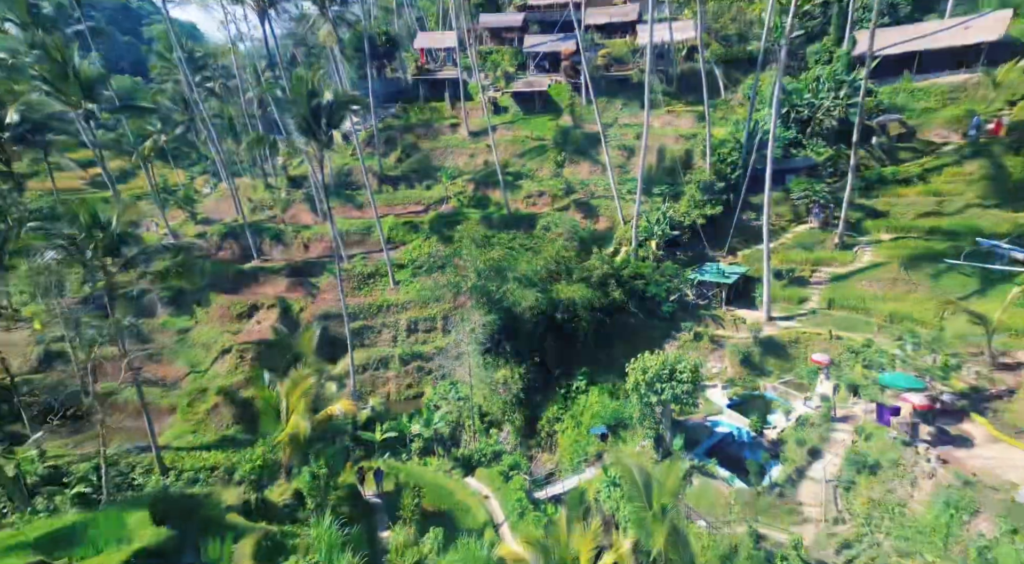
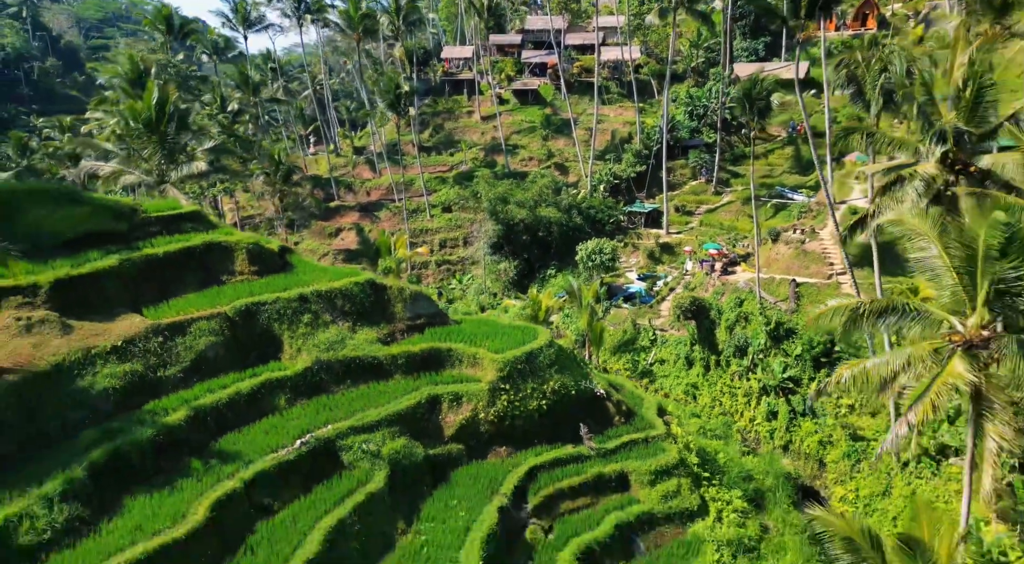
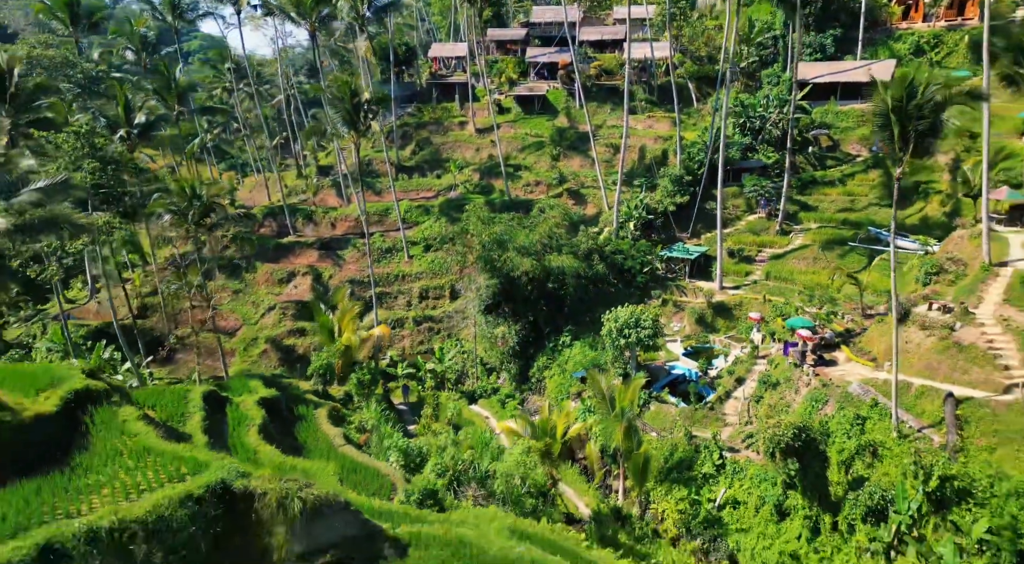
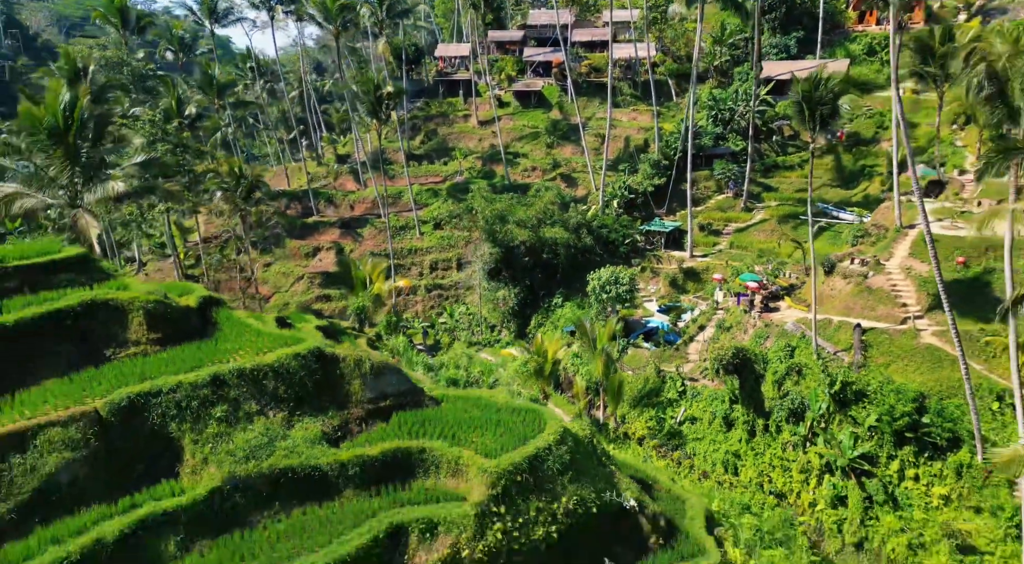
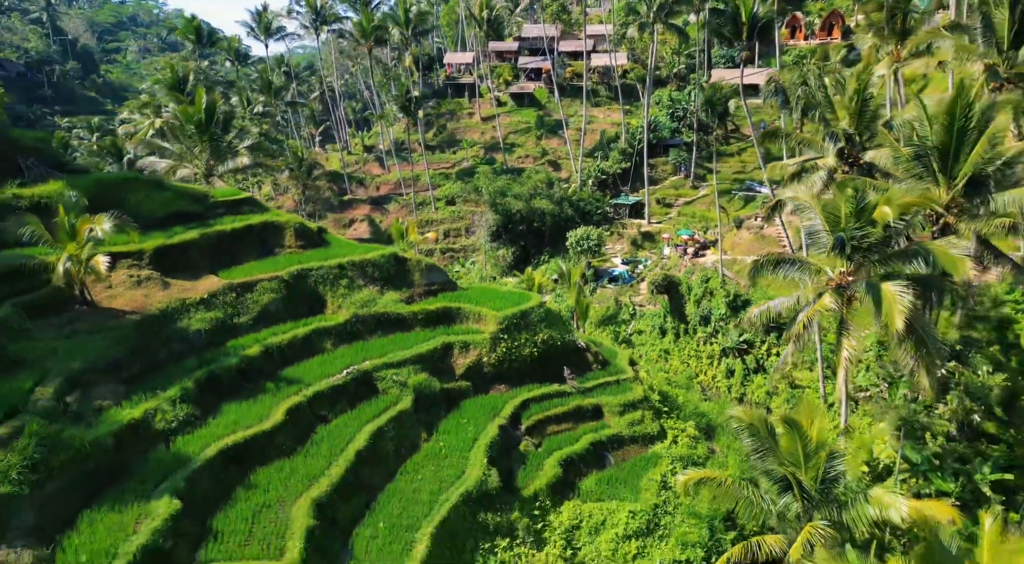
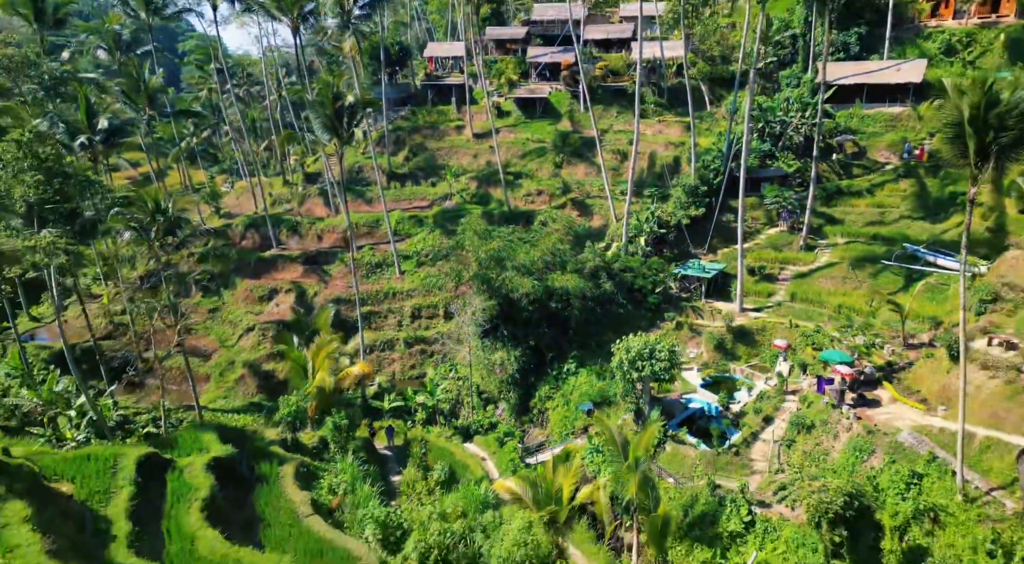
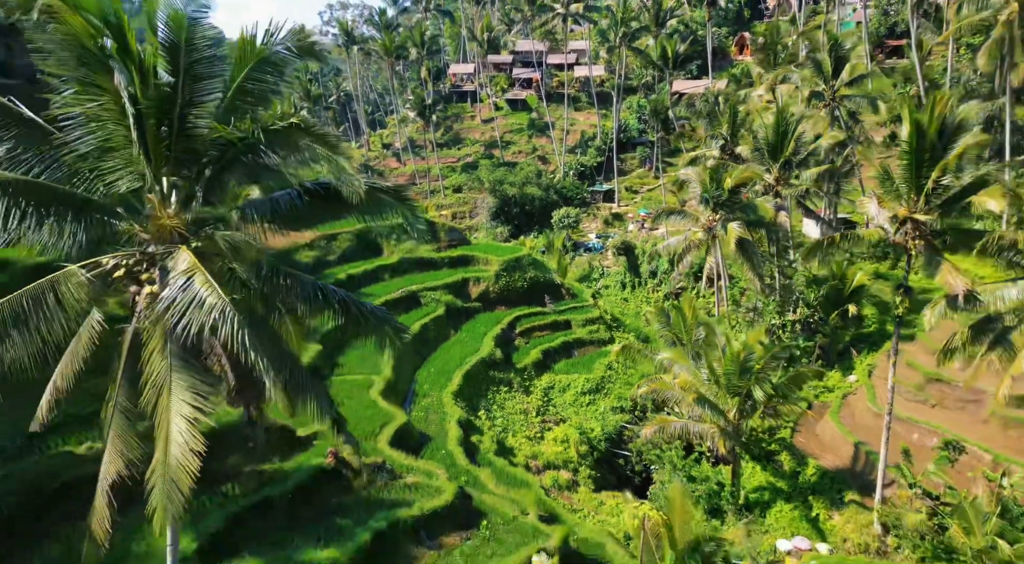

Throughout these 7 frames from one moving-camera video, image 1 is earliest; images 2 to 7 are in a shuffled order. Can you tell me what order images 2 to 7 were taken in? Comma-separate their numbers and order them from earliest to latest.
6, 3, 4, 2, 5, 7
